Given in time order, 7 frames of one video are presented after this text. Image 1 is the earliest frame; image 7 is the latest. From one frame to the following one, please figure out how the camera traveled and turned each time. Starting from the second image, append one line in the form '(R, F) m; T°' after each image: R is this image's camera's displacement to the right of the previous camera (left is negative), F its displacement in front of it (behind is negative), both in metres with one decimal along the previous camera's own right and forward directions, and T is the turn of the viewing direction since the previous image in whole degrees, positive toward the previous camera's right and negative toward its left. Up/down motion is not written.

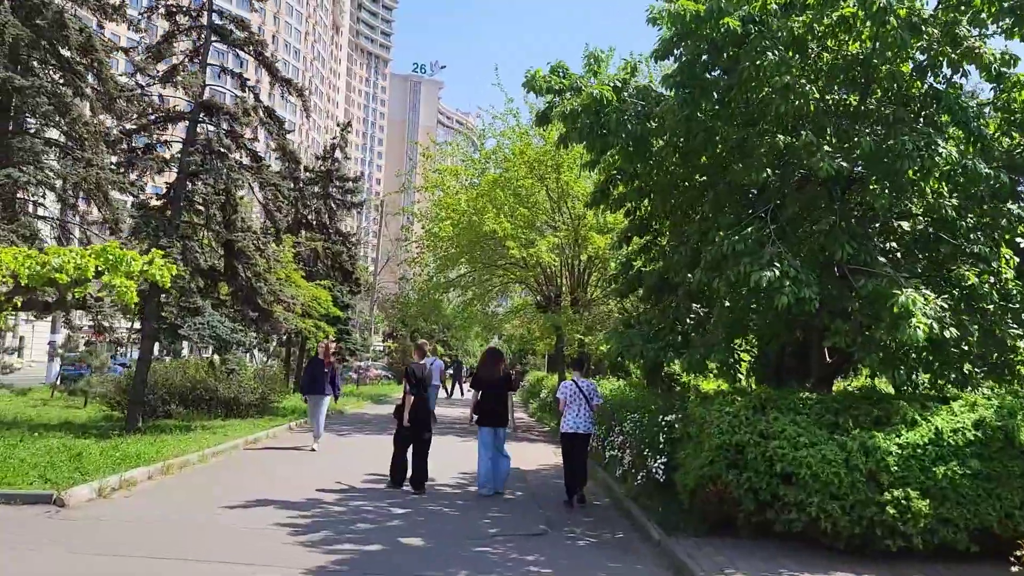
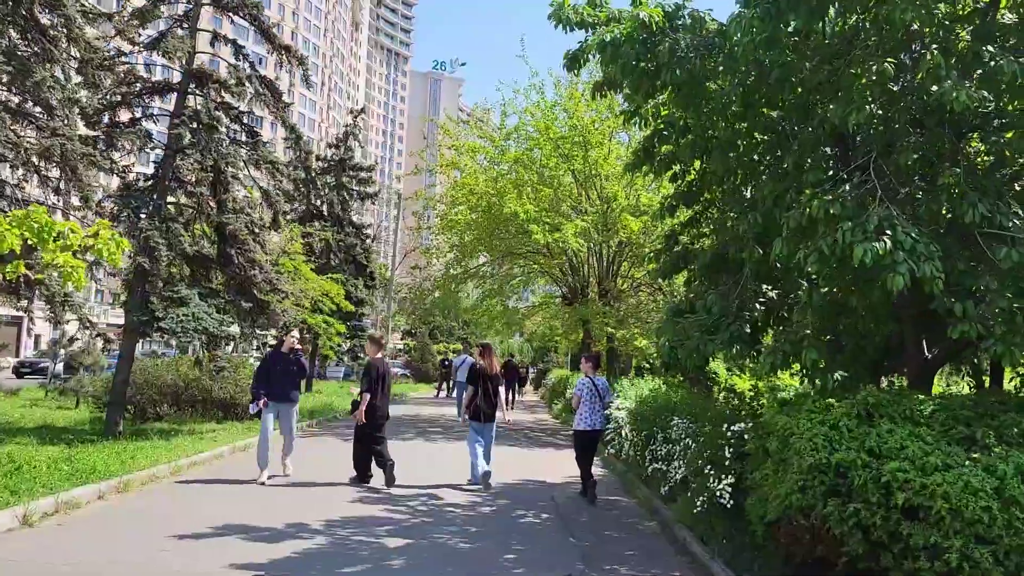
(0.0, +1.9) m; -1°
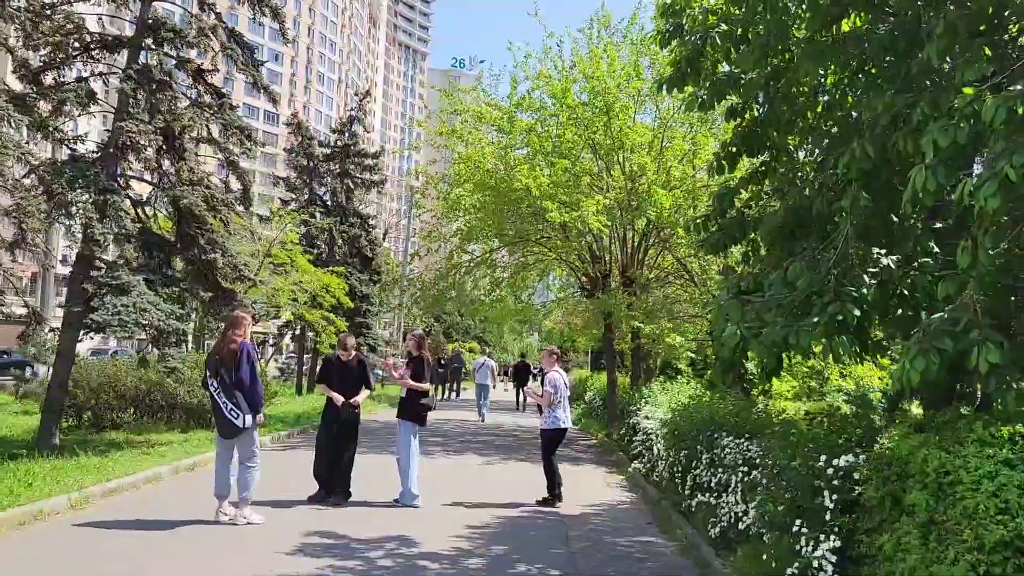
(+0.2, +2.5) m; -1°
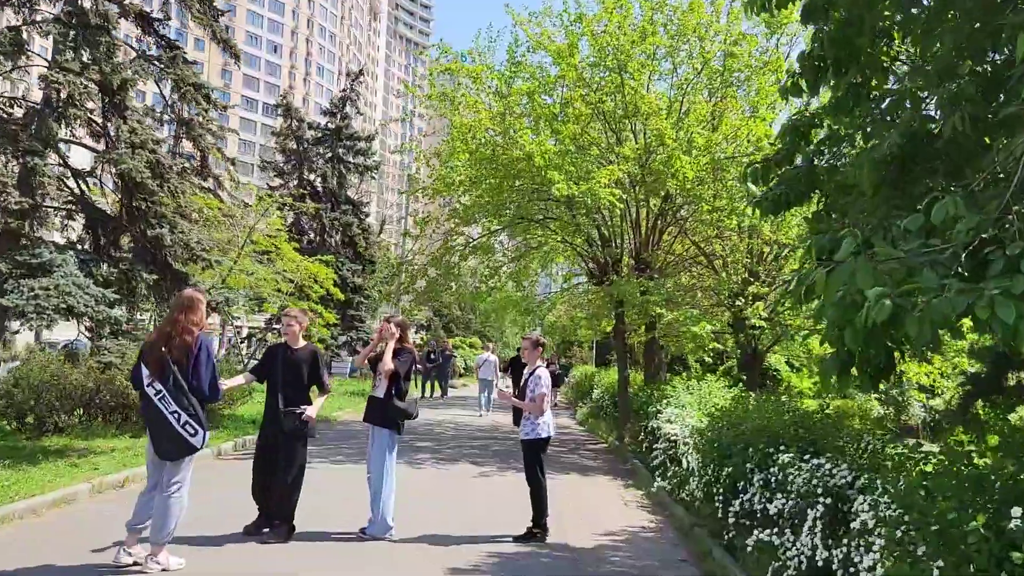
(0.0, +2.0) m; 0°
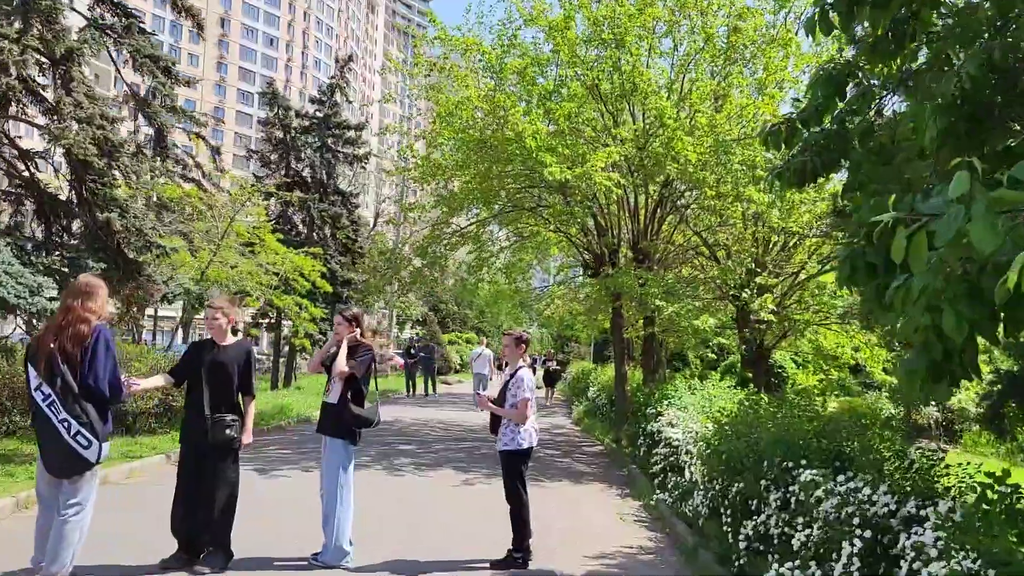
(+0.2, +1.0) m; 0°
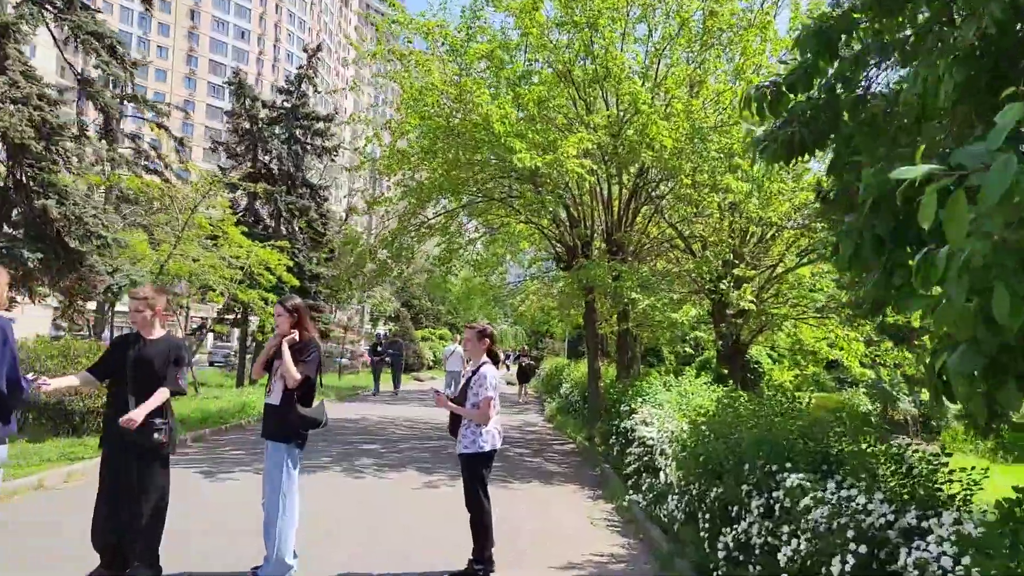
(+0.1, +0.5) m; +2°
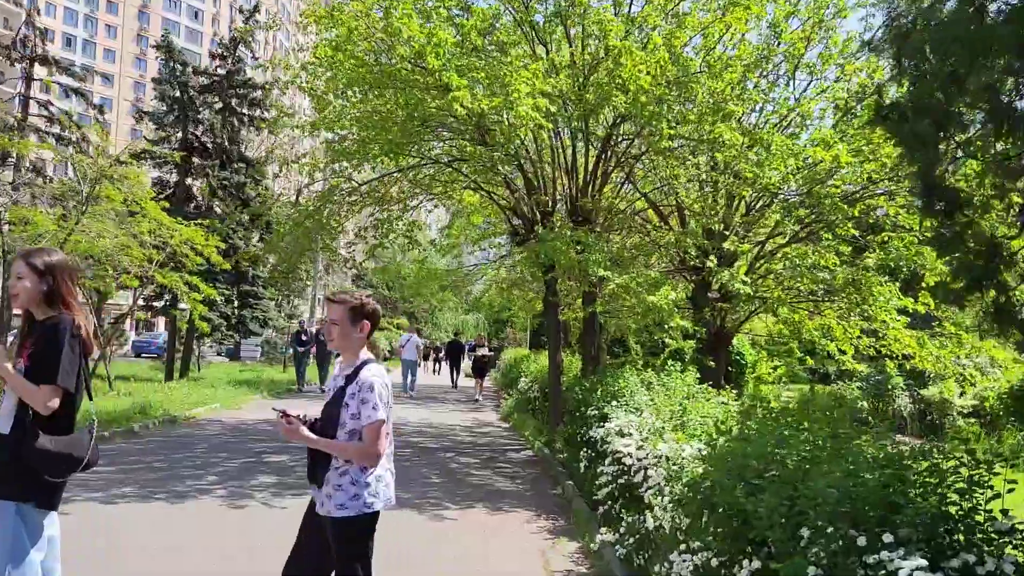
(+0.2, +2.3) m; +2°
